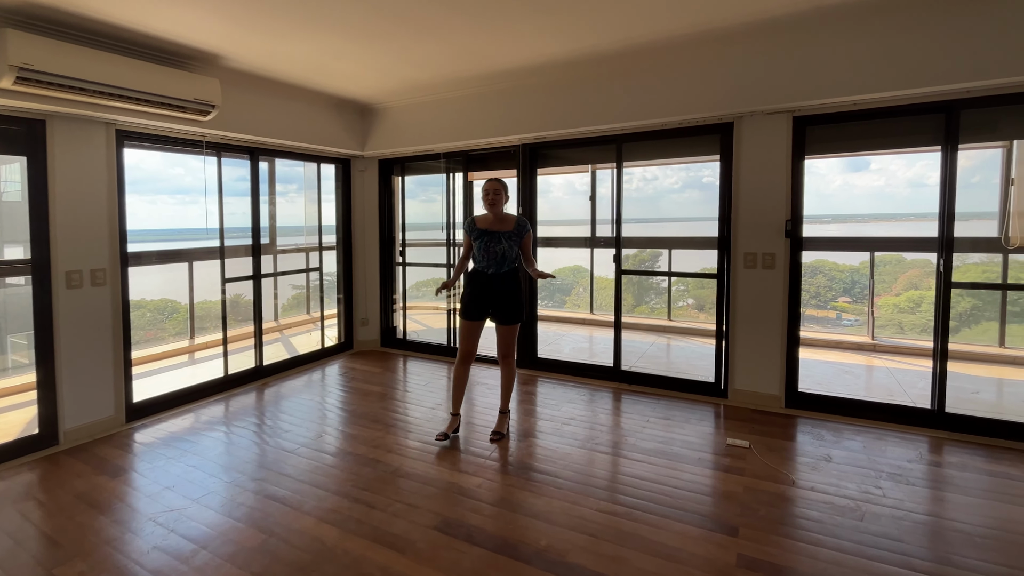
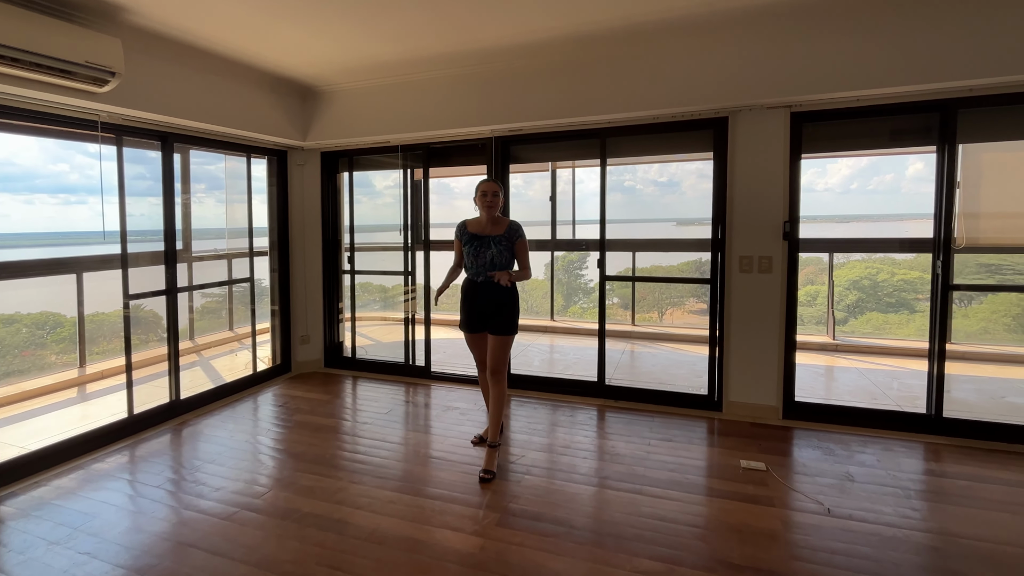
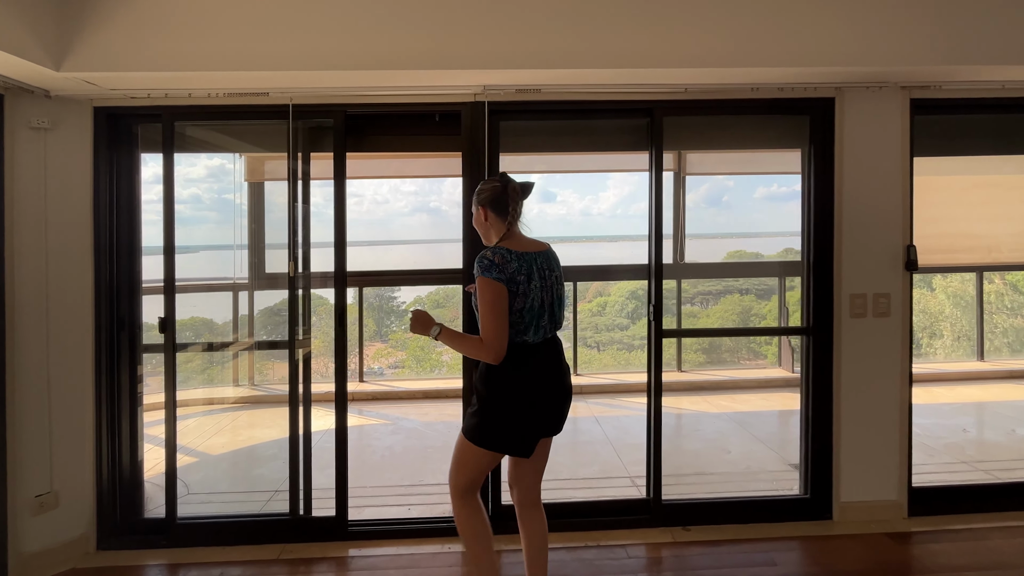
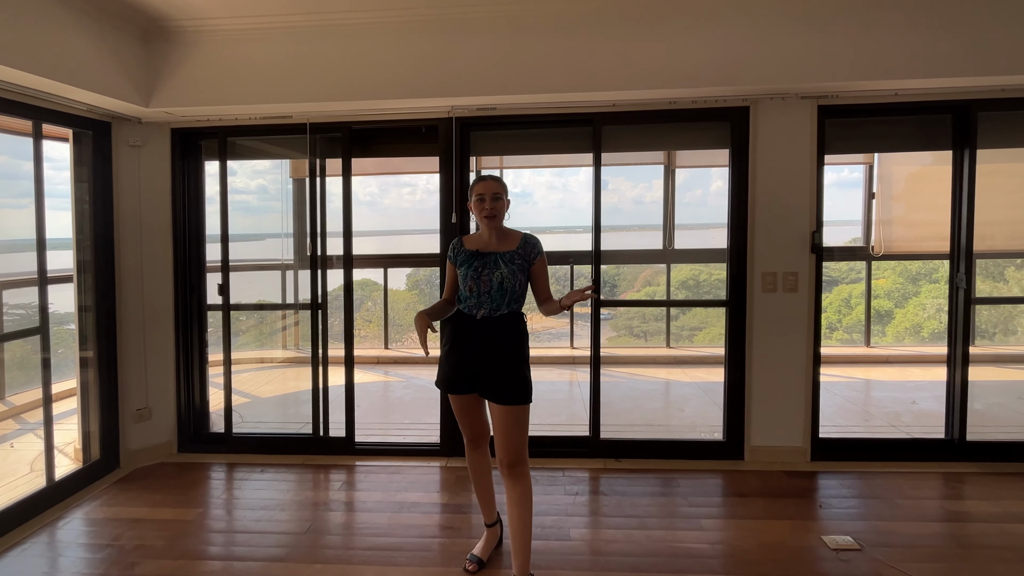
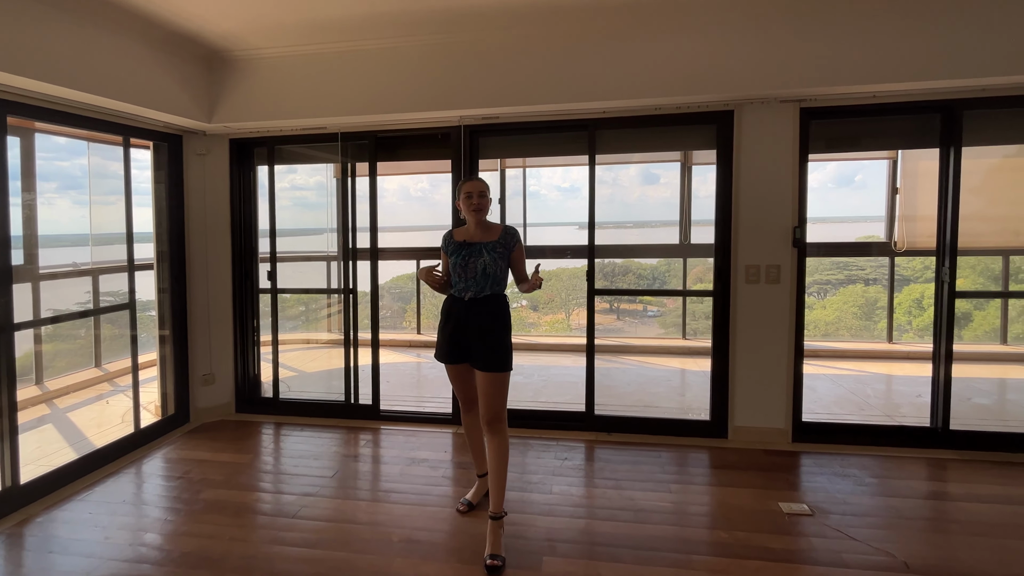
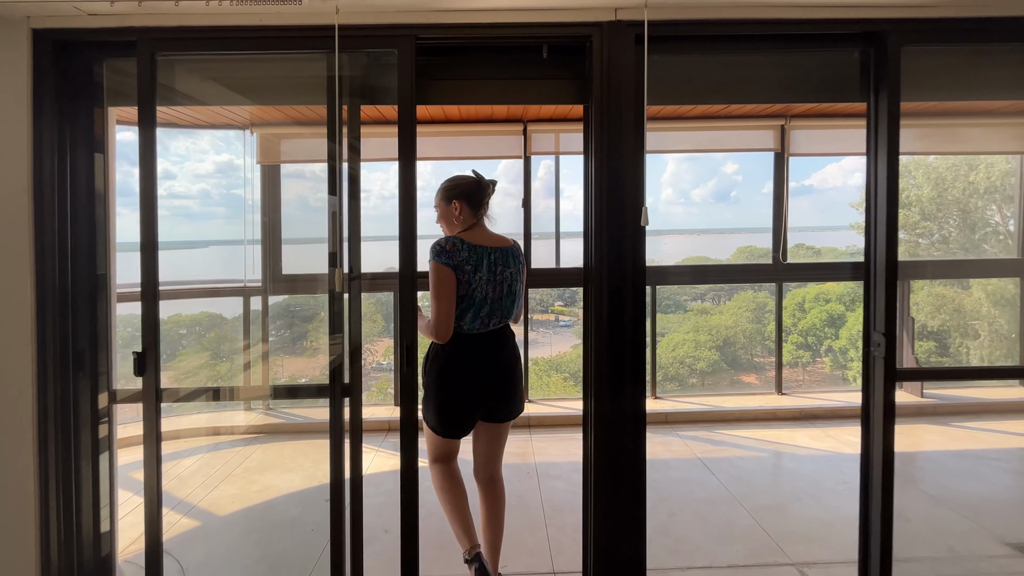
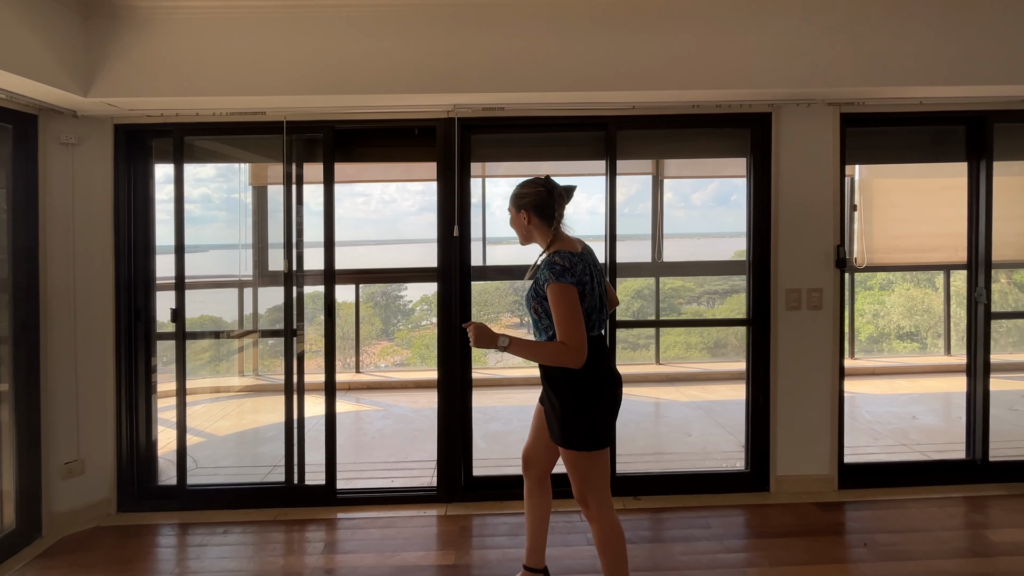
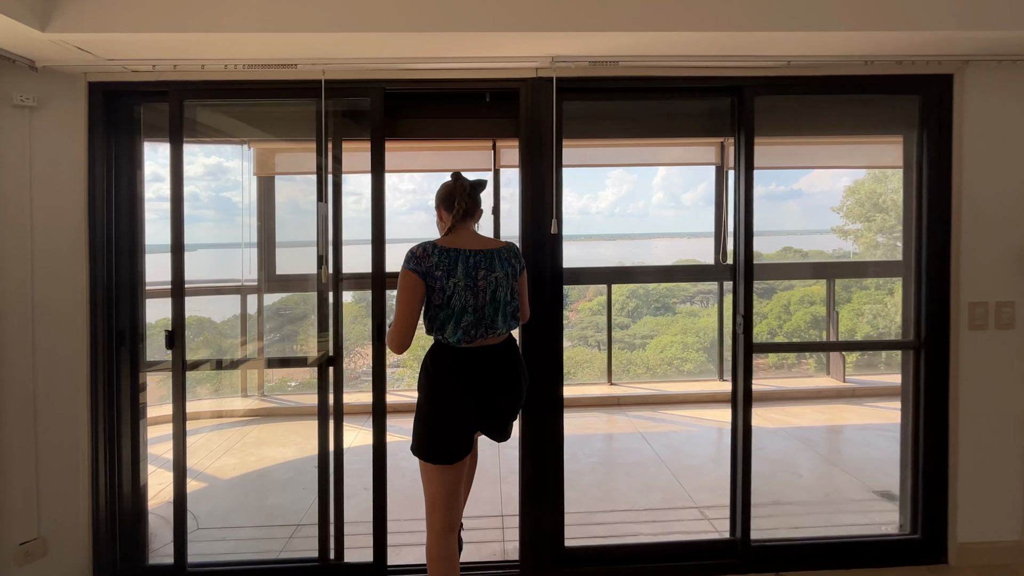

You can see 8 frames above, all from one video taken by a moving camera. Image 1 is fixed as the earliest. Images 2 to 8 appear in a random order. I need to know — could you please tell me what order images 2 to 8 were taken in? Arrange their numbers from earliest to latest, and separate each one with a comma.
2, 5, 4, 7, 3, 8, 6
